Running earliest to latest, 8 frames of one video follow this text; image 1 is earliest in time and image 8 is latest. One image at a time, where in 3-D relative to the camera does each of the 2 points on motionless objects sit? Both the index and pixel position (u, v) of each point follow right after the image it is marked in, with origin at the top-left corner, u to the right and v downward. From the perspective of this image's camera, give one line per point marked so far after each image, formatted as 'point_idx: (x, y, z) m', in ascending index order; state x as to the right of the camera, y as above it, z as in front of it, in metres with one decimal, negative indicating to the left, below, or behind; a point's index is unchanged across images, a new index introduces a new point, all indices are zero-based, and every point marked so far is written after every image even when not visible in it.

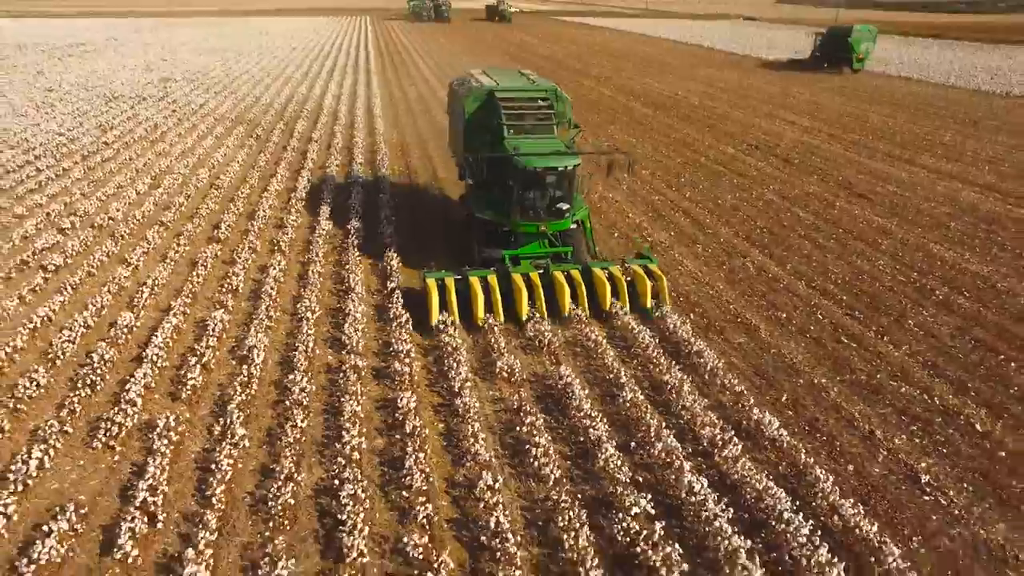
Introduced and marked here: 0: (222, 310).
0: (-5.1, -0.4, +11.4) m
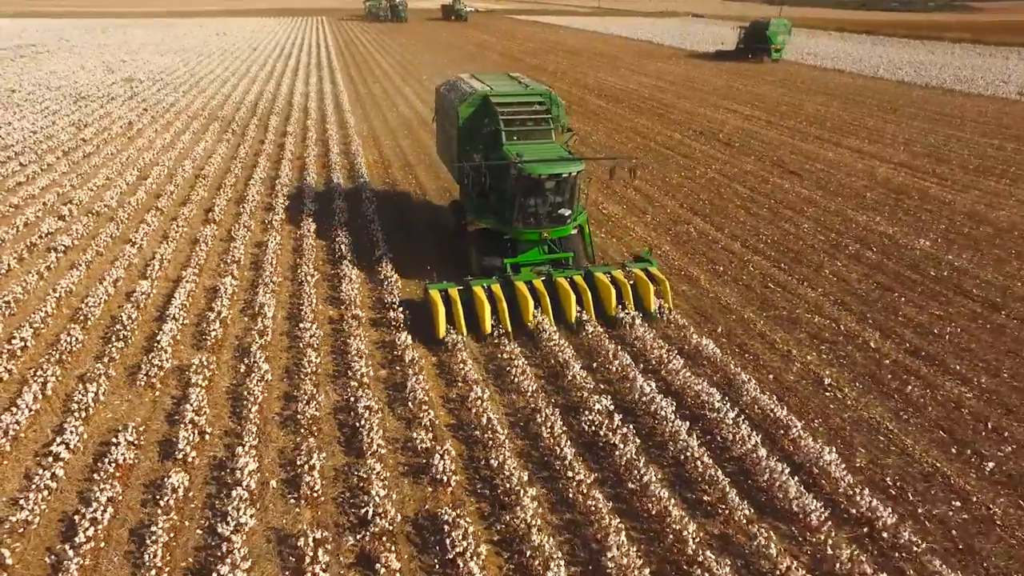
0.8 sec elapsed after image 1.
0: (-5.6, +0.2, +12.7) m
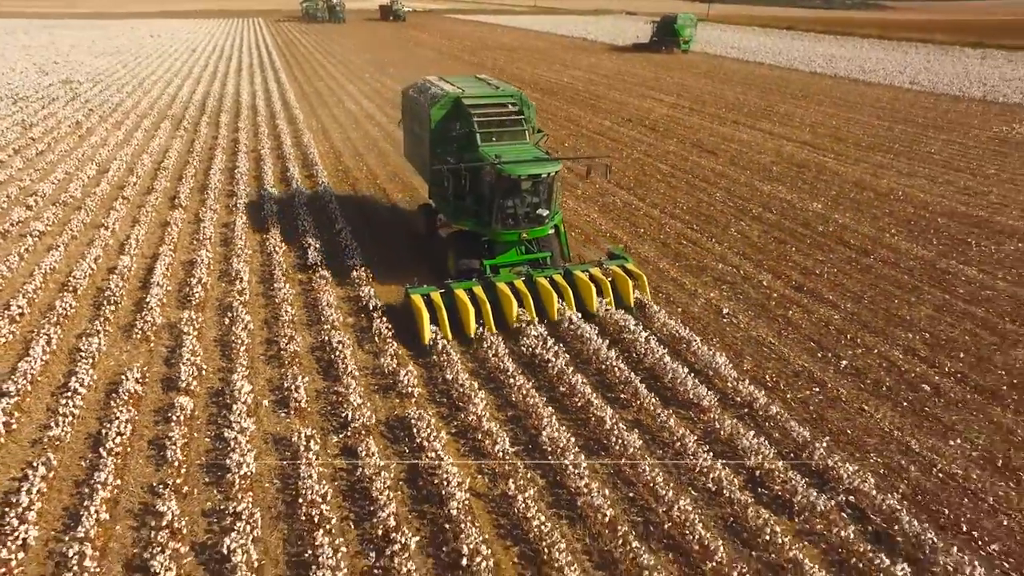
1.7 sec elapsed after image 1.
0: (-6.7, +0.8, +14.0) m
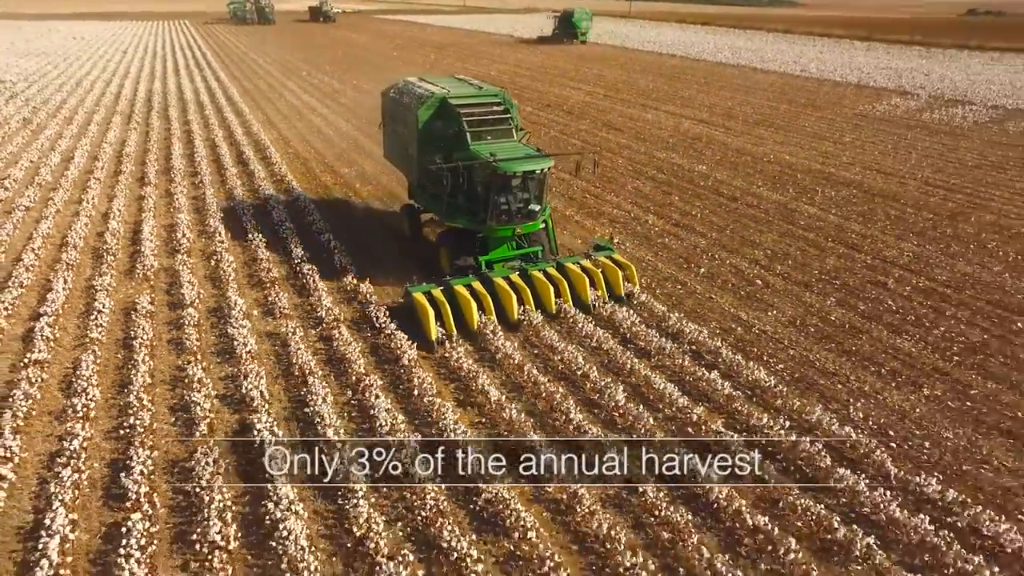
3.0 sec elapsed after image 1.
0: (-8.3, +1.8, +16.3) m
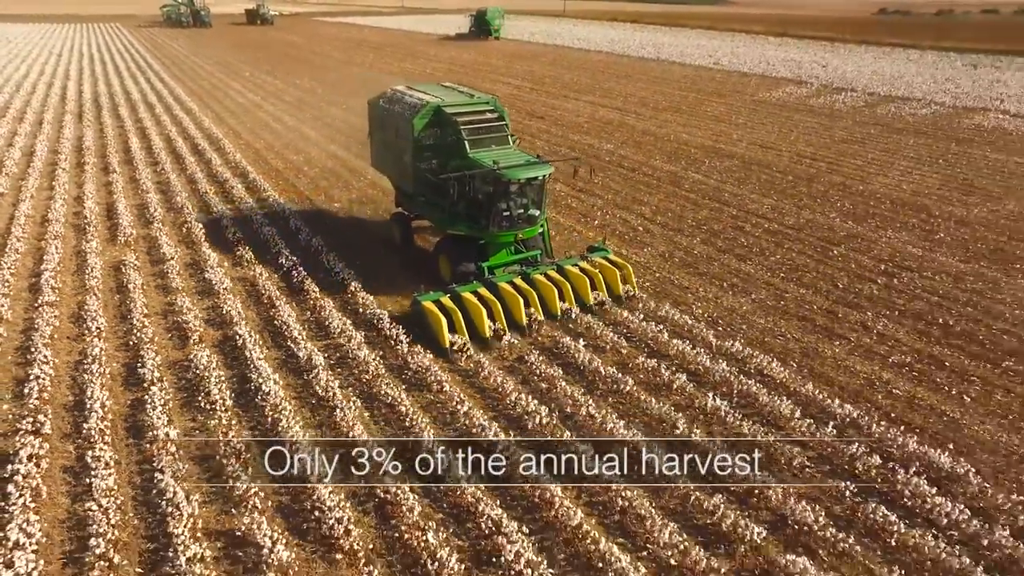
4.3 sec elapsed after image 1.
0: (-10.3, +2.6, +18.4) m
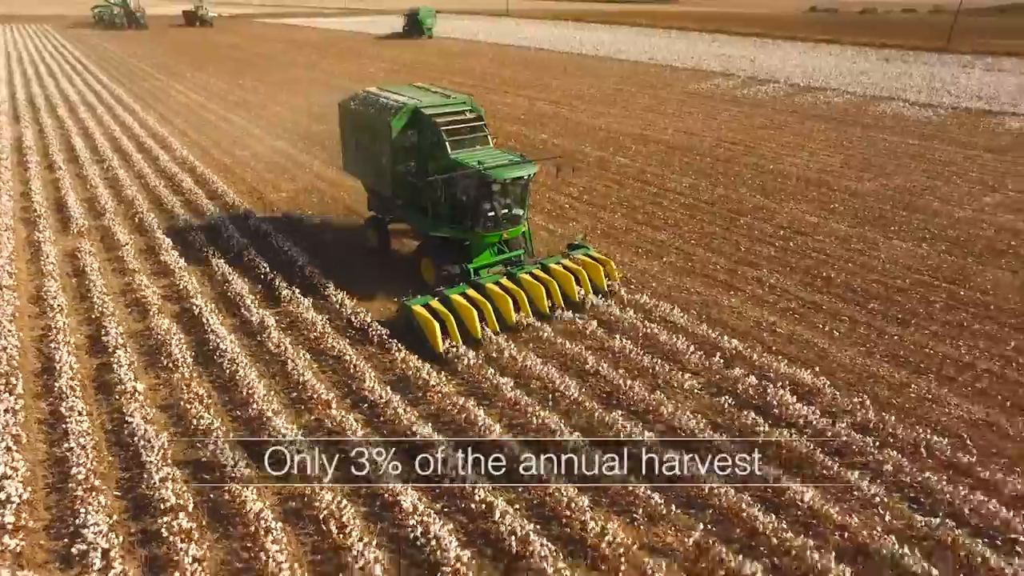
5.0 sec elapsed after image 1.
0: (-12.2, +2.8, +19.0) m
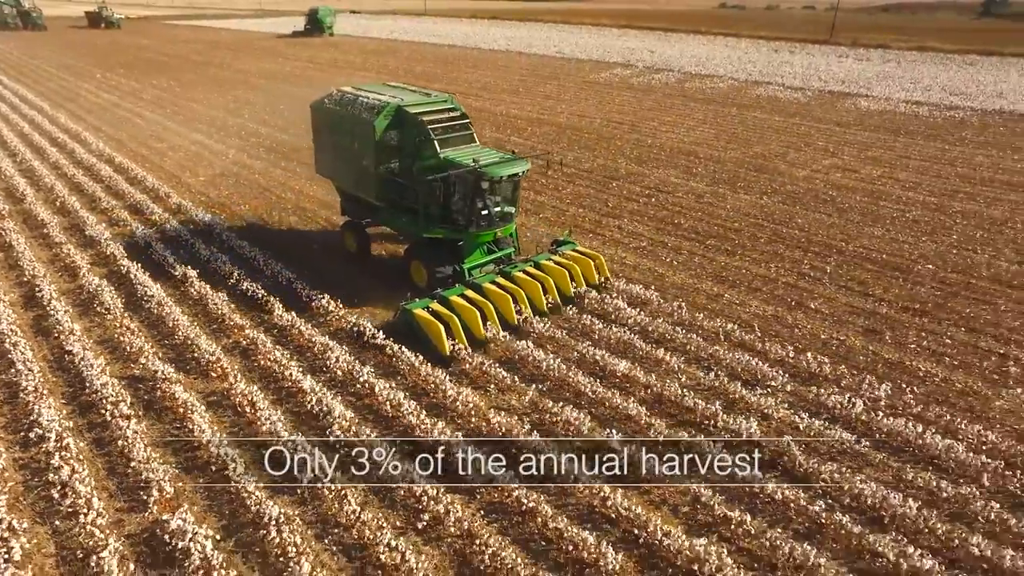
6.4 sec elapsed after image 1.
0: (-15.2, +3.3, +19.7) m
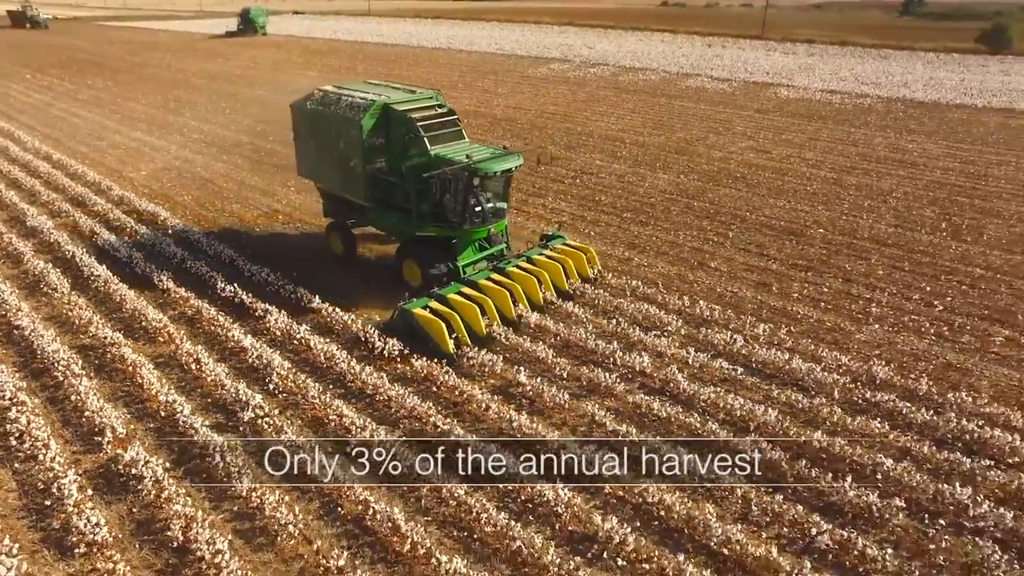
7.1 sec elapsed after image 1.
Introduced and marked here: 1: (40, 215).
0: (-17.2, +3.4, +19.8) m
1: (-12.4, +1.9, +16.9) m
